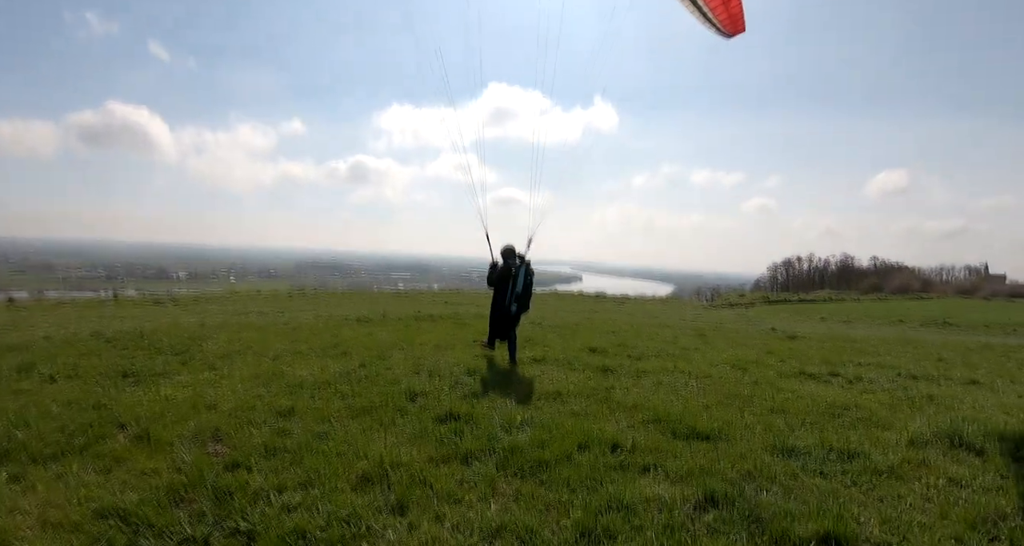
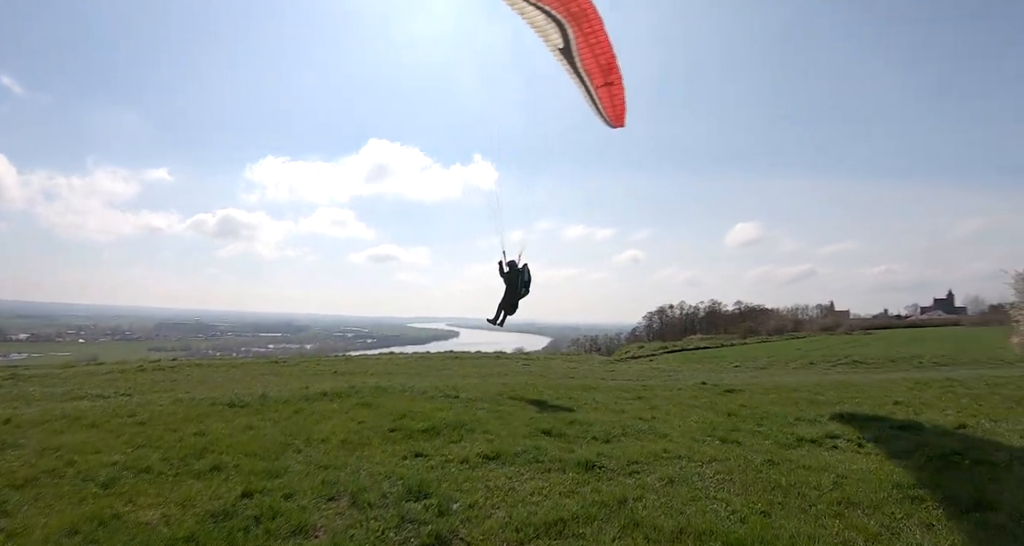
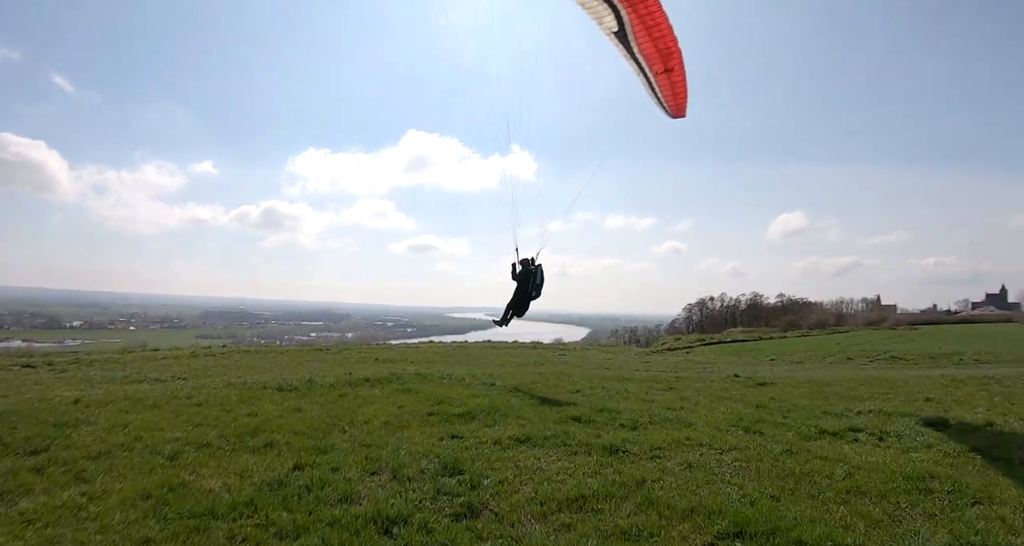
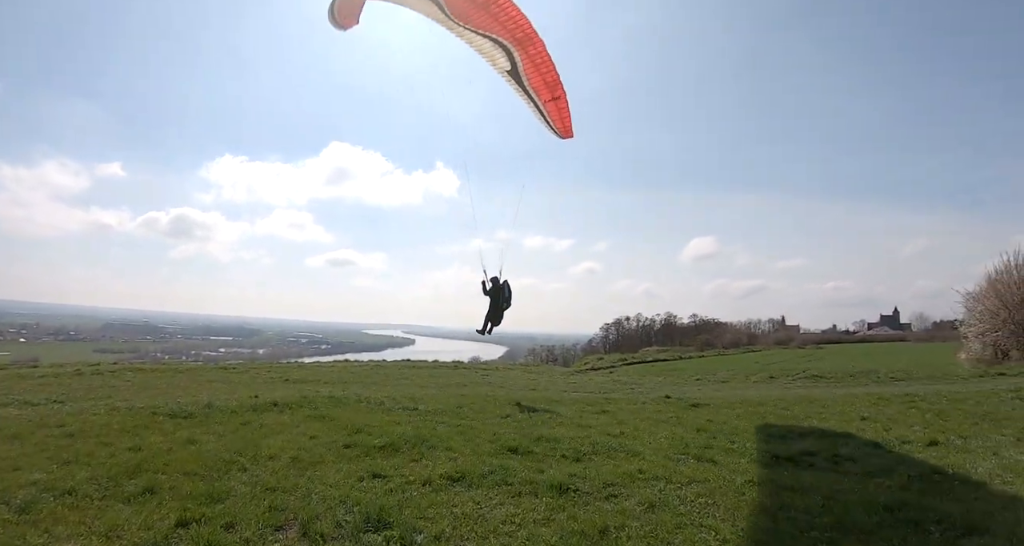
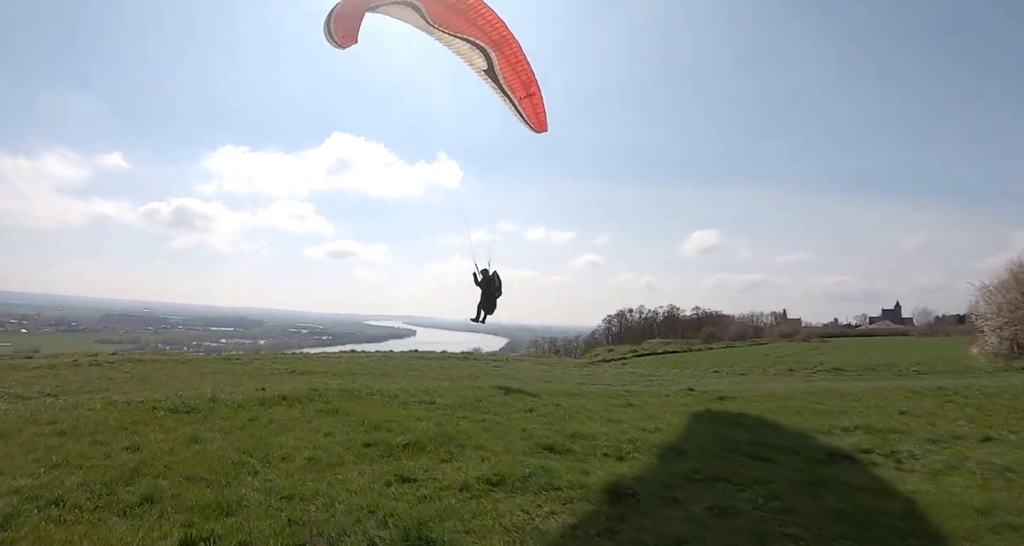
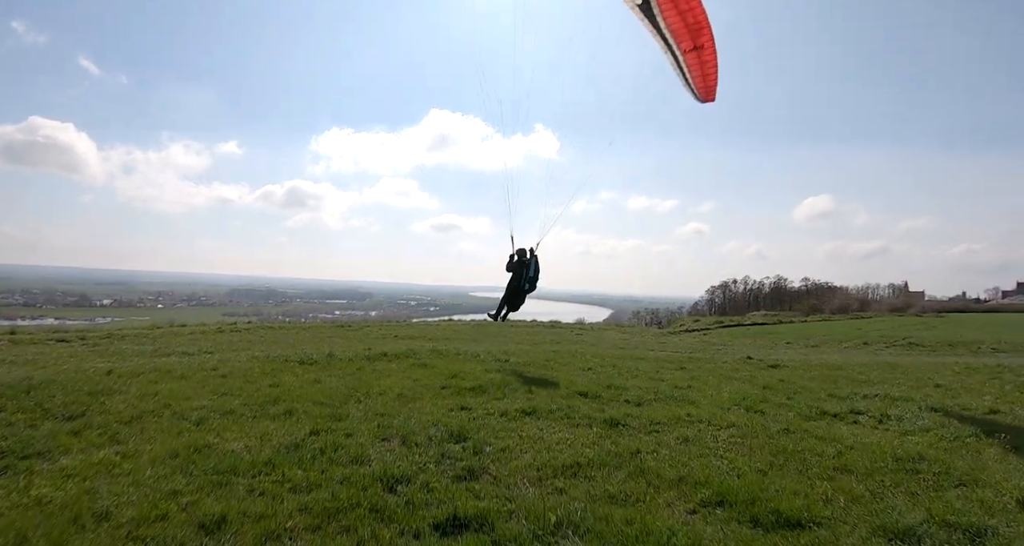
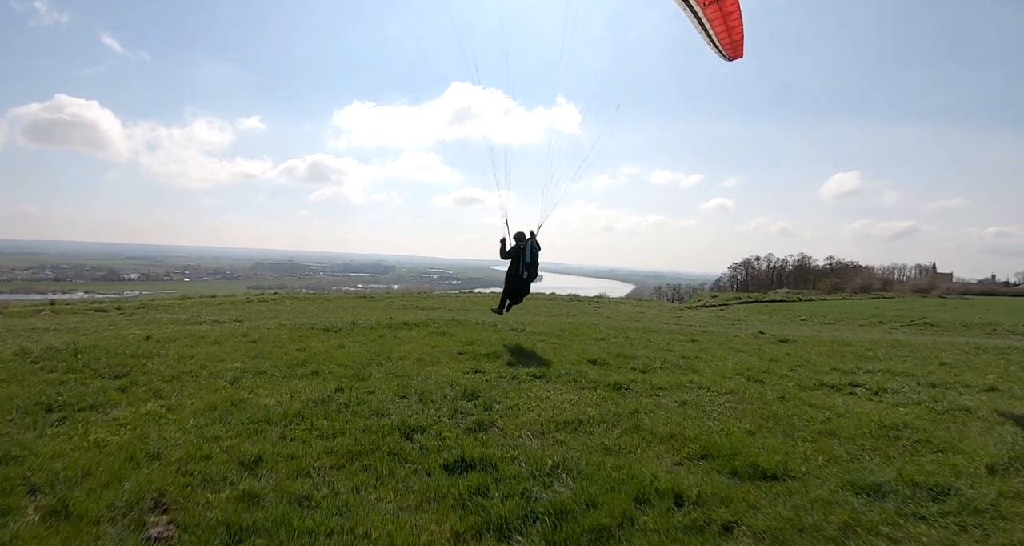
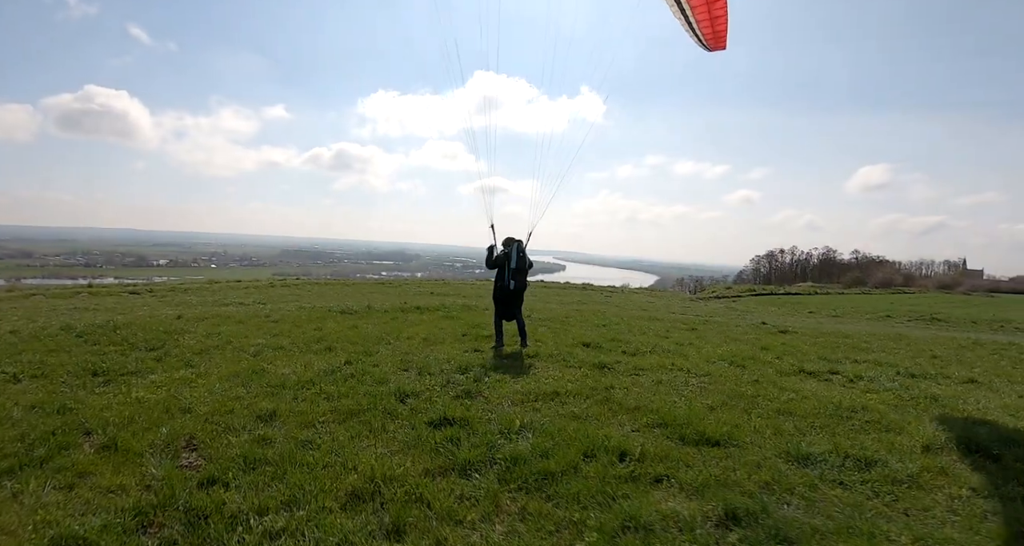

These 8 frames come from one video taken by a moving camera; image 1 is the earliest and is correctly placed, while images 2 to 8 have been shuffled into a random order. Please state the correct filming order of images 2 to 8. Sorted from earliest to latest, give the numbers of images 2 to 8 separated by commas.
8, 7, 6, 3, 2, 4, 5
